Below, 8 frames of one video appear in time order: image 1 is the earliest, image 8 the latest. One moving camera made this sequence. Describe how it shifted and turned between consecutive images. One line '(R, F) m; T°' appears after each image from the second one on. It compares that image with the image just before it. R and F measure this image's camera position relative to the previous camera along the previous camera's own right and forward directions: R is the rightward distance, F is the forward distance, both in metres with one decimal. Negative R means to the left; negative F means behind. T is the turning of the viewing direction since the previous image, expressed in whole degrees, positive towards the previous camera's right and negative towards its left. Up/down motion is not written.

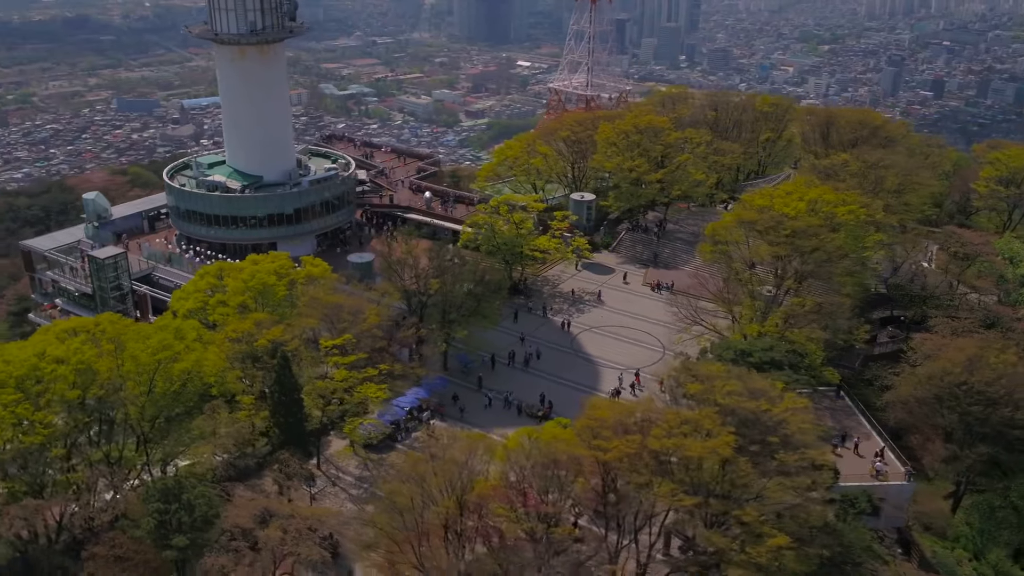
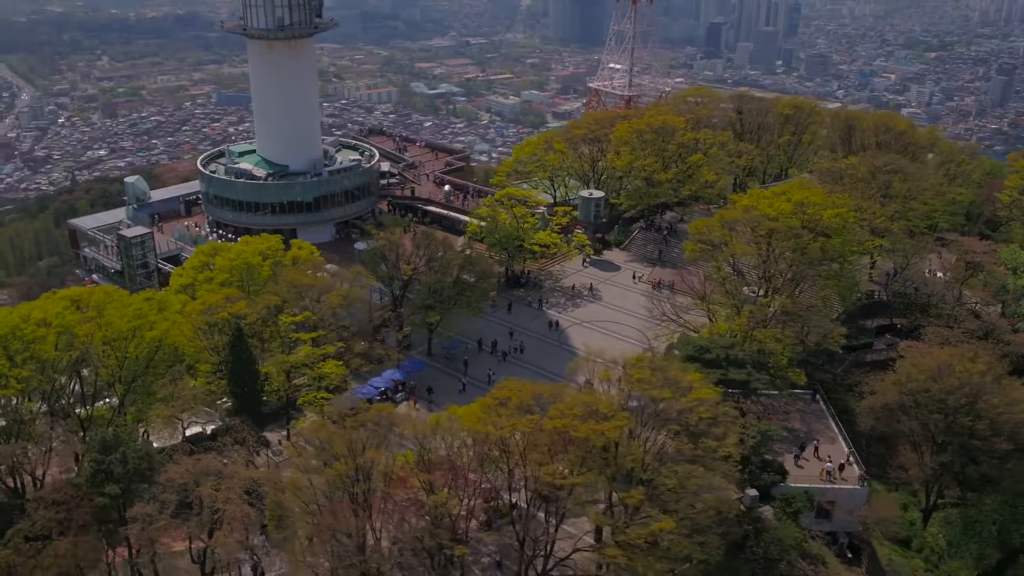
(+4.7, -0.8) m; -6°
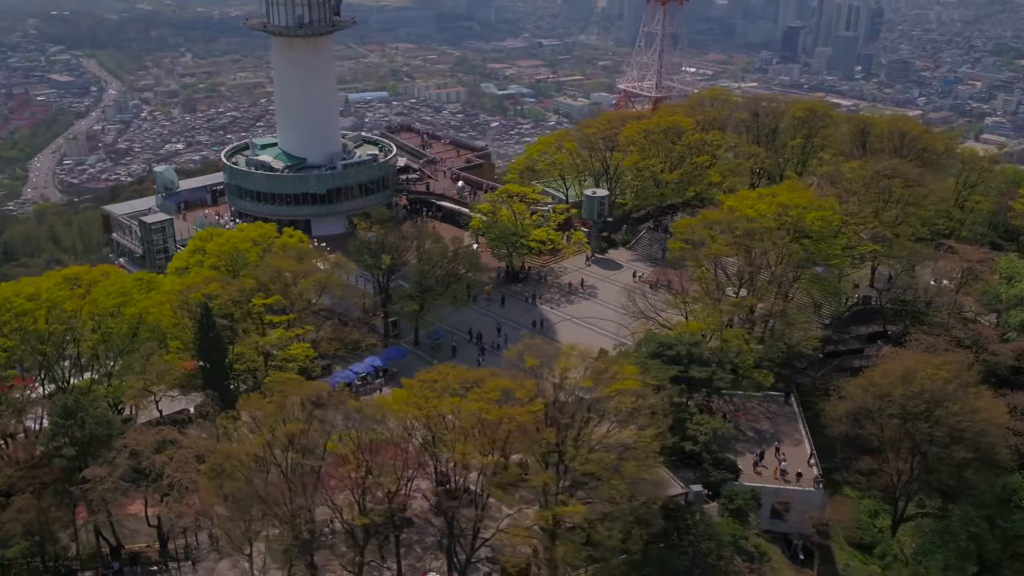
(+3.9, -0.7) m; -4°
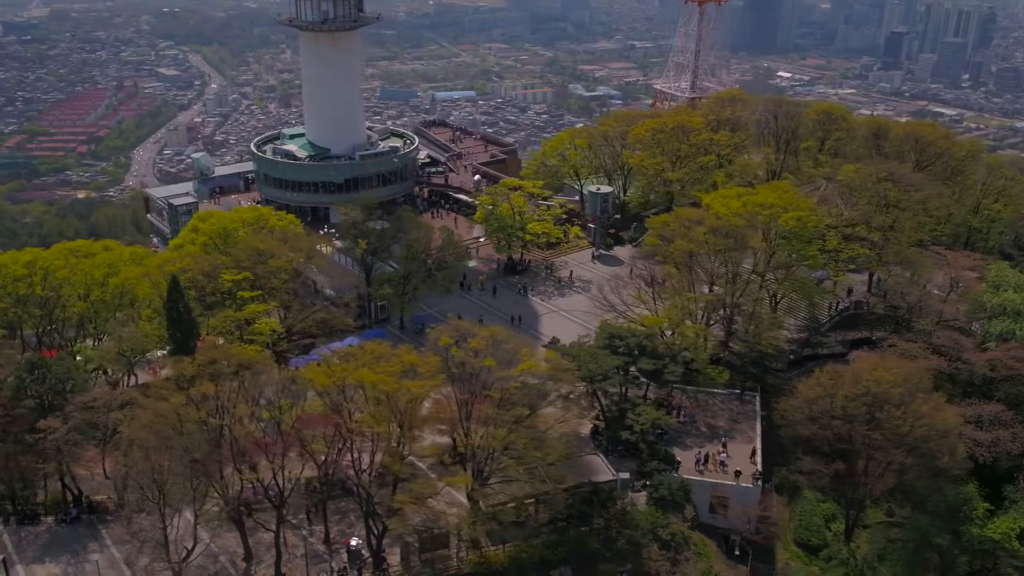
(+5.1, -0.8) m; -6°
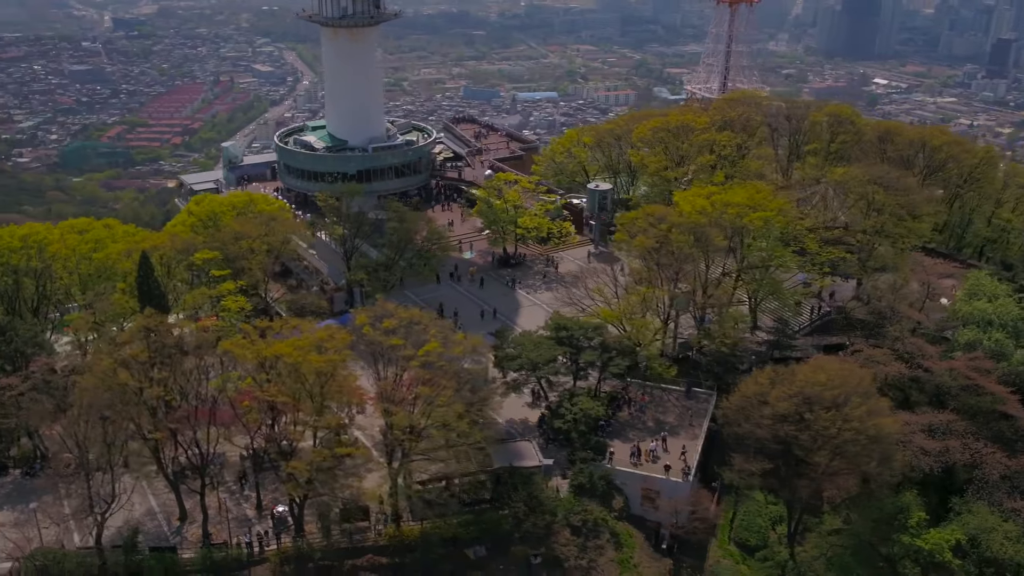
(+5.3, -0.6) m; -5°
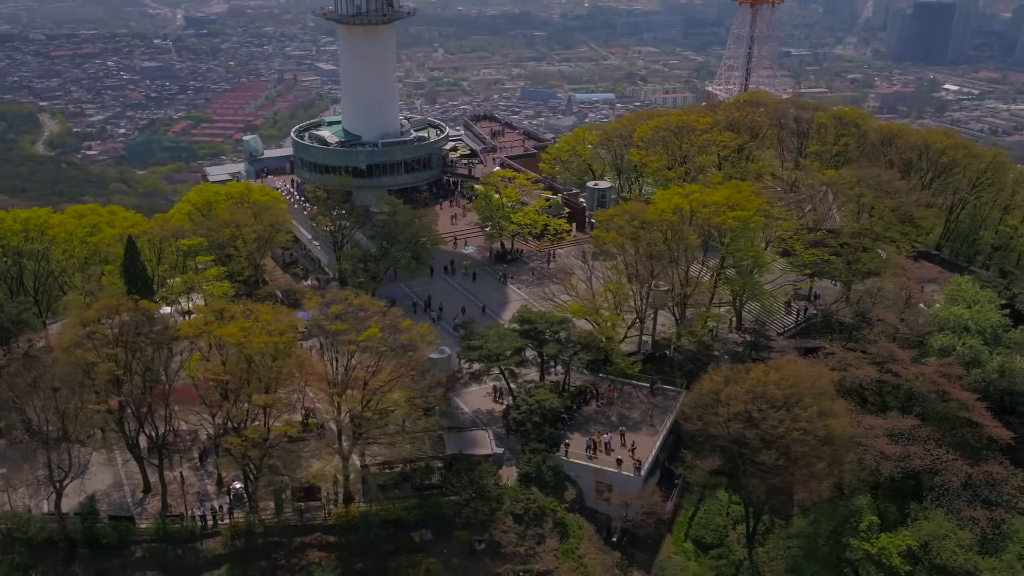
(+3.7, -0.5) m; -4°
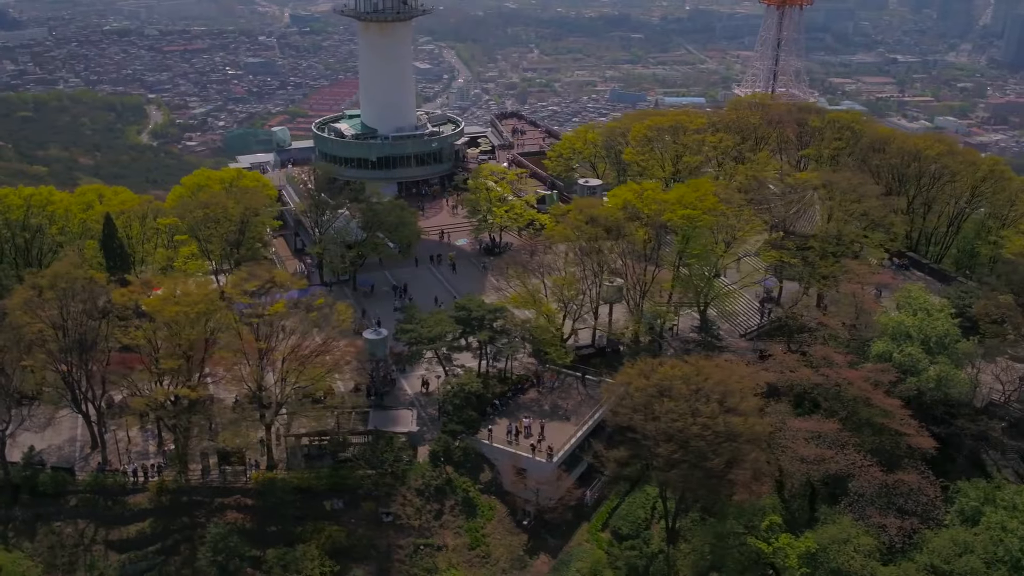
(+6.3, -0.8) m; -6°
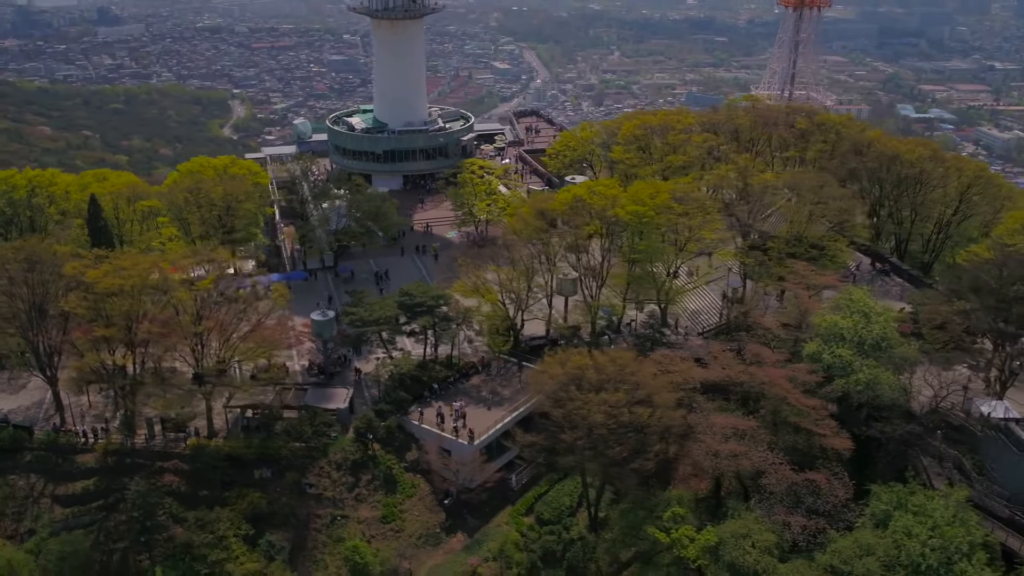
(+5.8, -0.8) m; -5°
